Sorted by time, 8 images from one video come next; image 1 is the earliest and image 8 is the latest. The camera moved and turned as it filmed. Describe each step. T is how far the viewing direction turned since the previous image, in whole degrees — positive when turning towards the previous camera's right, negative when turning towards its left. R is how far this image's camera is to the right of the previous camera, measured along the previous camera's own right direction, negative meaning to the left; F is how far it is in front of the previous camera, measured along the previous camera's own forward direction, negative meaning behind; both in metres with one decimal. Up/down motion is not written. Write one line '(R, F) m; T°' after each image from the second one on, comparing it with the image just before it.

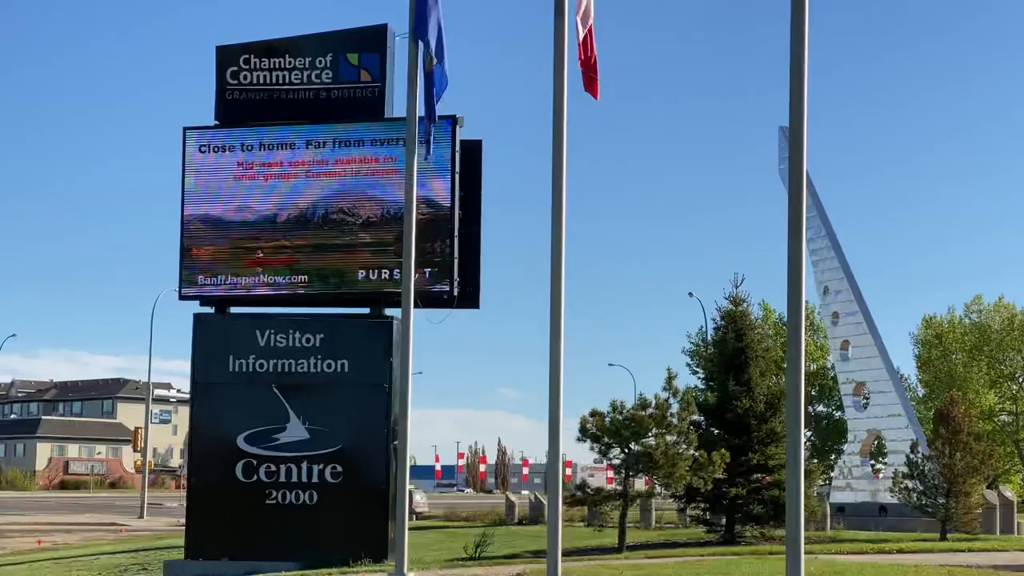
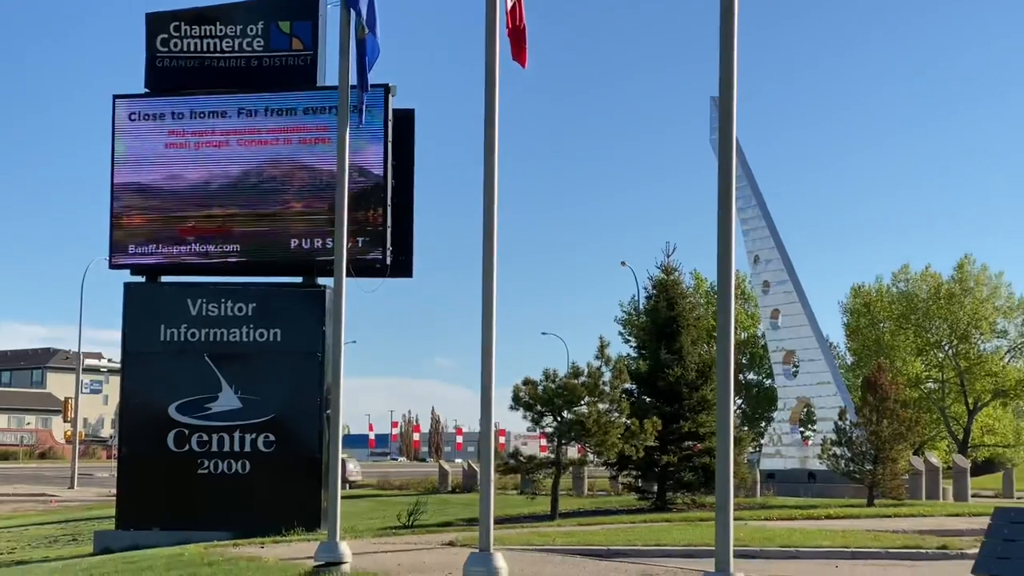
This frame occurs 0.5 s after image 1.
(-0.6, +0.1) m; +5°
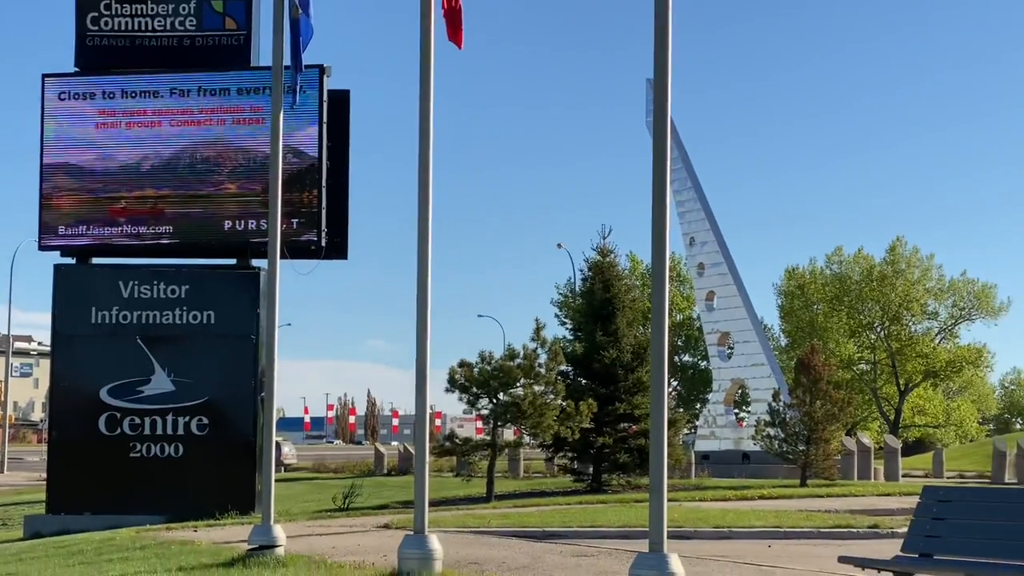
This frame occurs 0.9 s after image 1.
(+0.6, +0.1) m; +2°
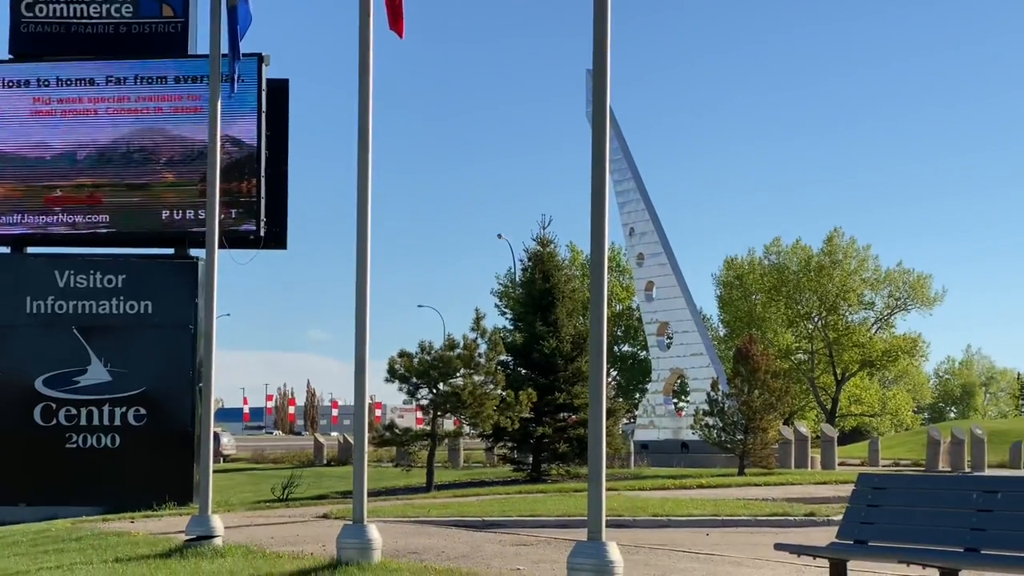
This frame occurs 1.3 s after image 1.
(+0.6, 0.0) m; +1°
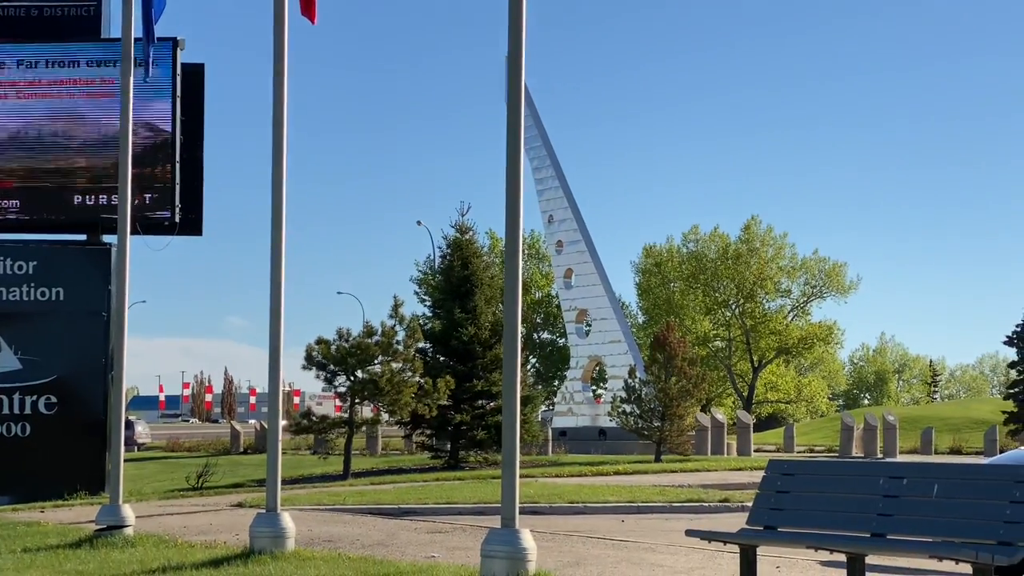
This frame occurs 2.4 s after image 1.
(+0.8, 0.0) m; +2°
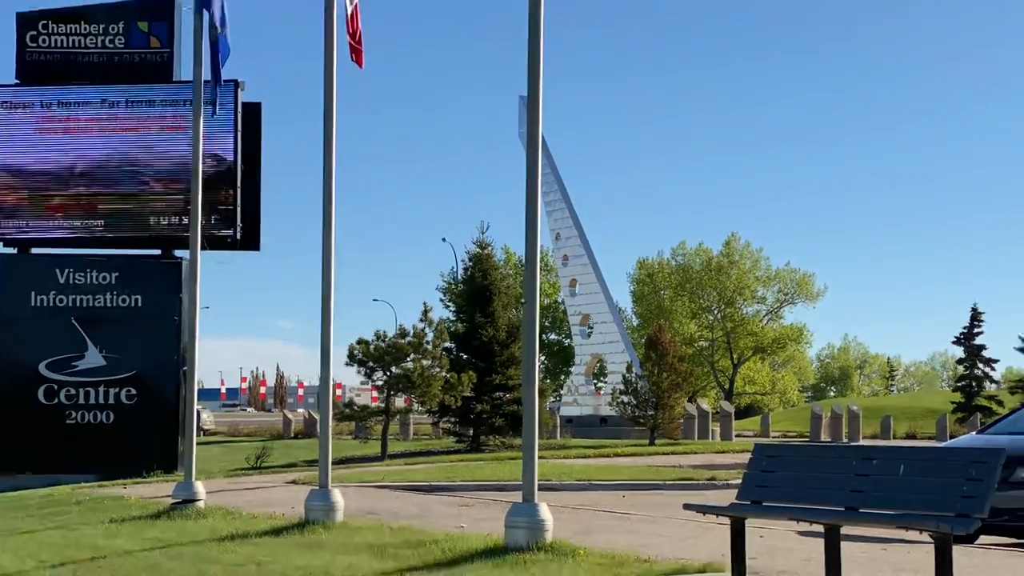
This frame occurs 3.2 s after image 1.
(+0.1, -3.2) m; -1°
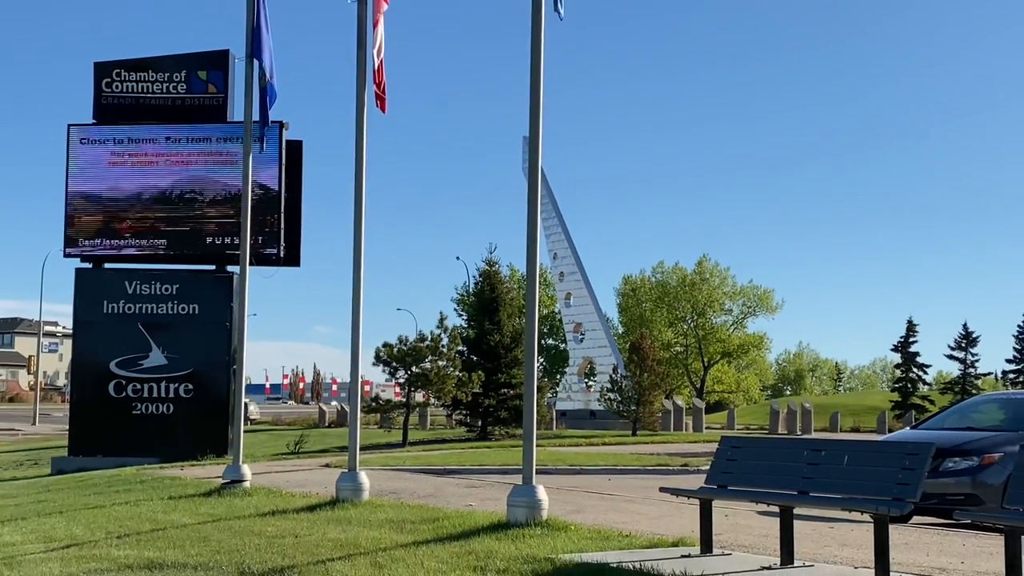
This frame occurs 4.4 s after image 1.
(-0.3, -4.0) m; 0°
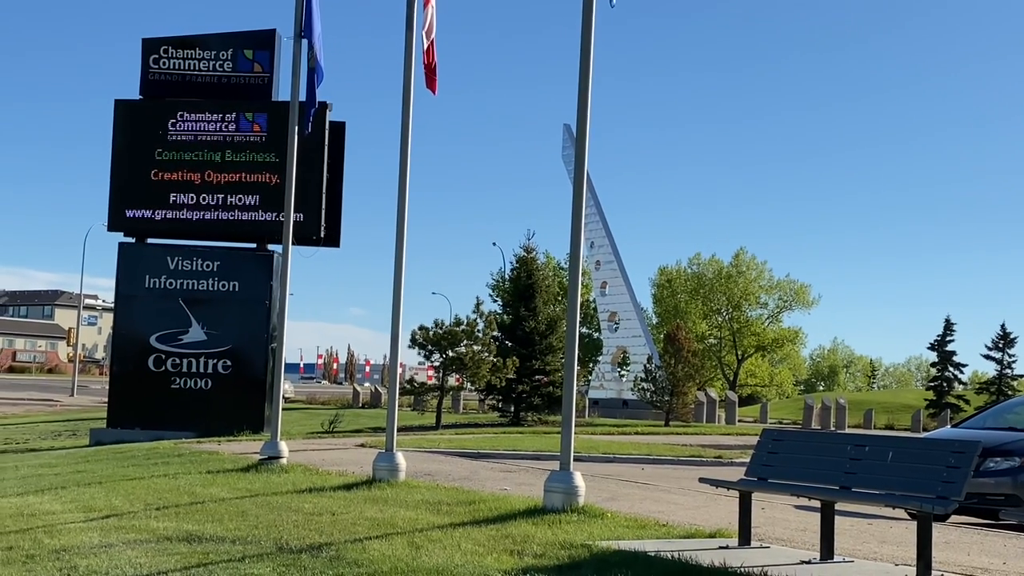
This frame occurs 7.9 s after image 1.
(-0.2, -0.1) m; -1°
